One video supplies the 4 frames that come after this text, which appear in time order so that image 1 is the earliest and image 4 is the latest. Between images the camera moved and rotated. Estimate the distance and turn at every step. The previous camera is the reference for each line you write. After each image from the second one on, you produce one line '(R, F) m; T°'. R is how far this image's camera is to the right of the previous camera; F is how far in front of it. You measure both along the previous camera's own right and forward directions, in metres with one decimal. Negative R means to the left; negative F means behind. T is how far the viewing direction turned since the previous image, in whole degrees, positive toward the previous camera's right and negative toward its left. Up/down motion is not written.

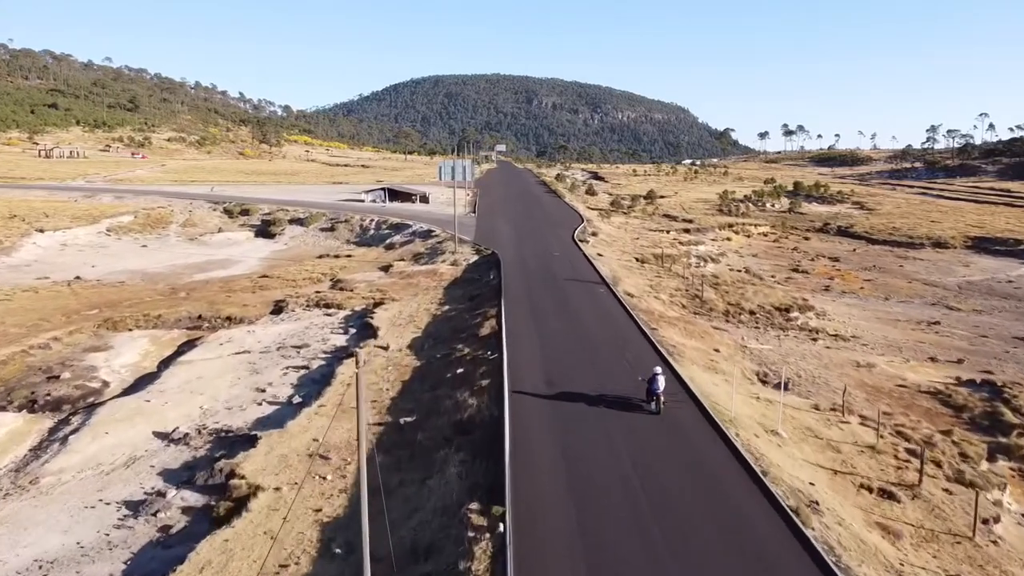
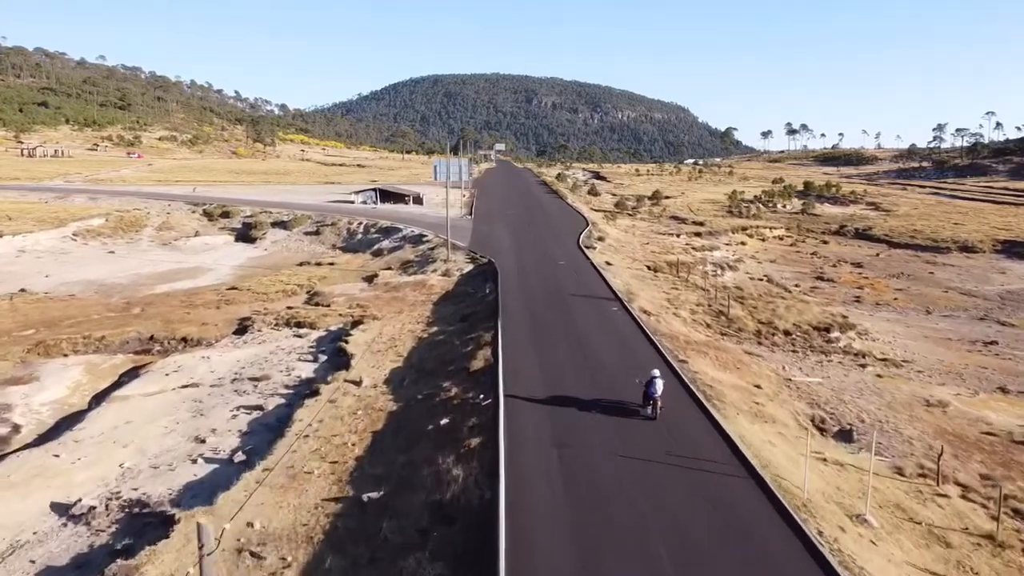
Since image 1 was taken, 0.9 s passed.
(0.0, +4.7) m; 0°
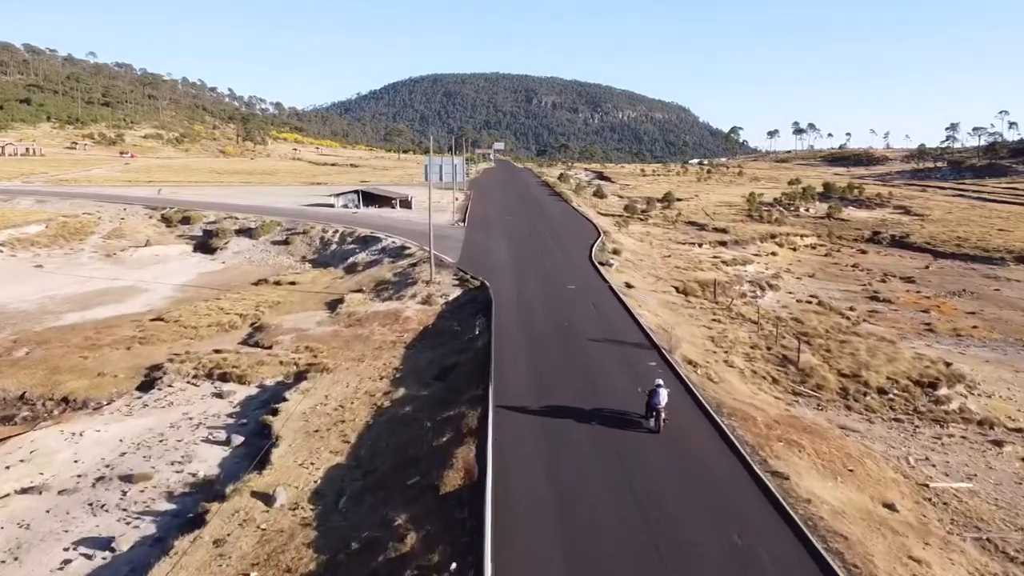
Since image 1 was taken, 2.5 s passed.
(0.0, +8.2) m; 0°
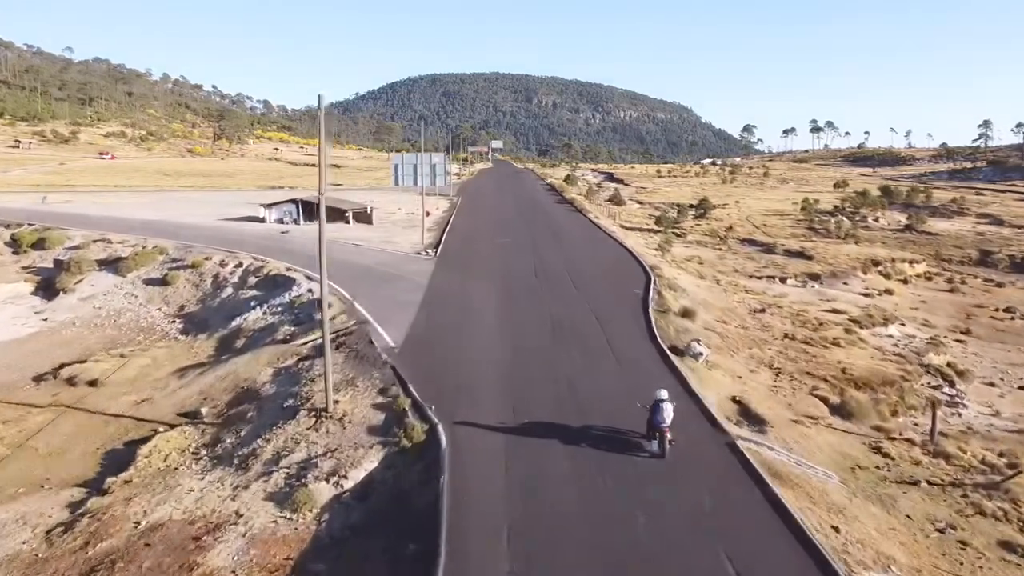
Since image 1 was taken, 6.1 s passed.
(+0.1, +18.4) m; 0°
